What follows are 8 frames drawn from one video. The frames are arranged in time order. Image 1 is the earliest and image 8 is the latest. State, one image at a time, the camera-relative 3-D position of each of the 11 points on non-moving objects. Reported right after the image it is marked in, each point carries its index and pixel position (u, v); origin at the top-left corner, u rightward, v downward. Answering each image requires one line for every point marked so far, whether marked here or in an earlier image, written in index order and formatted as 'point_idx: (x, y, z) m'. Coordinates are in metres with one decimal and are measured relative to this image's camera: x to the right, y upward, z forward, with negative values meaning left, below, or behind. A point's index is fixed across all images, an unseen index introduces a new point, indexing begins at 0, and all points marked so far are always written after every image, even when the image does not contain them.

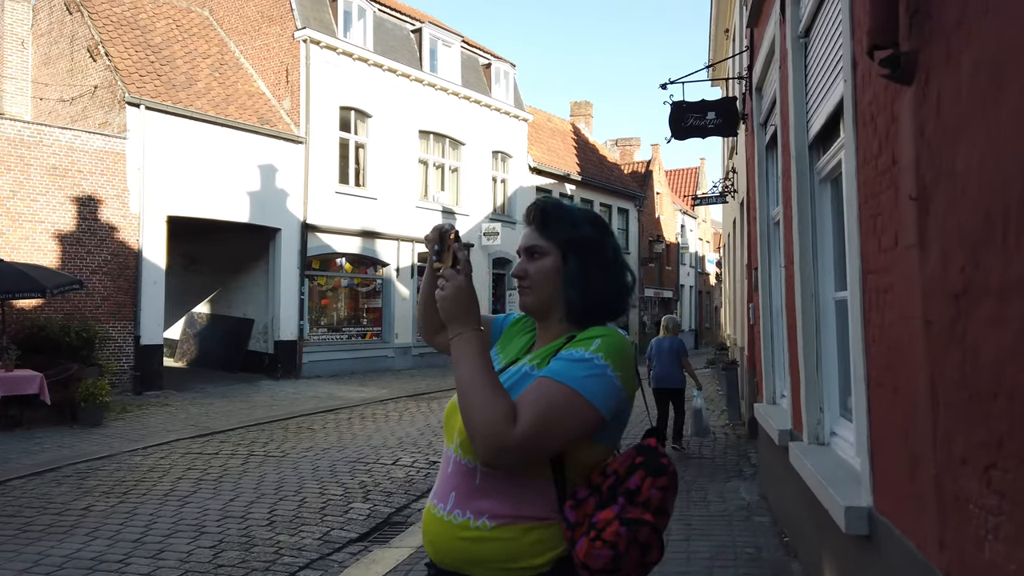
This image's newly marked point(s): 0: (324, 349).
0: (-4.5, -1.5, +18.3) m
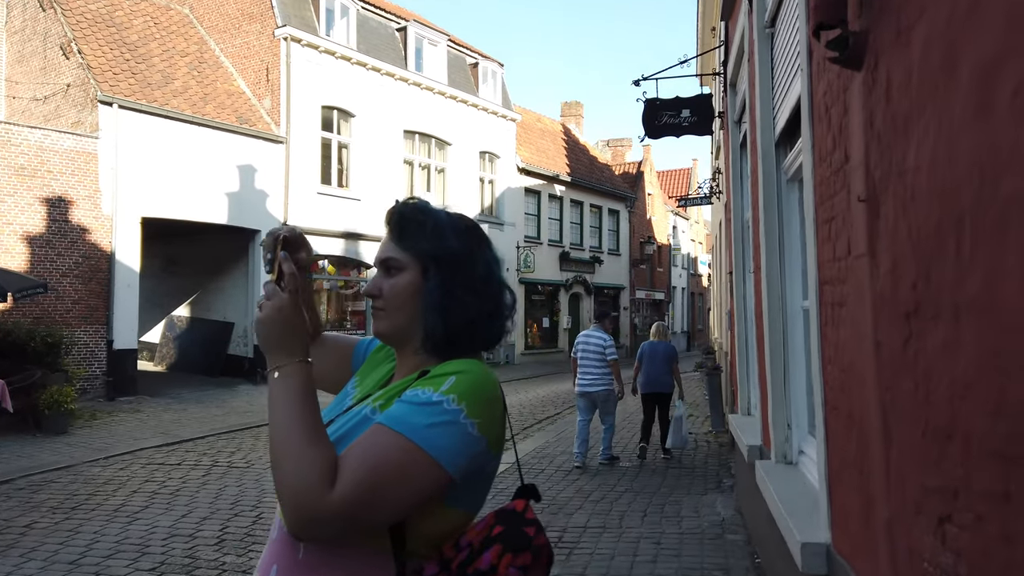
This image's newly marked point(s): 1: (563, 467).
0: (-4.8, -1.5, +18.0) m
1: (+0.6, -2.1, +8.9) m
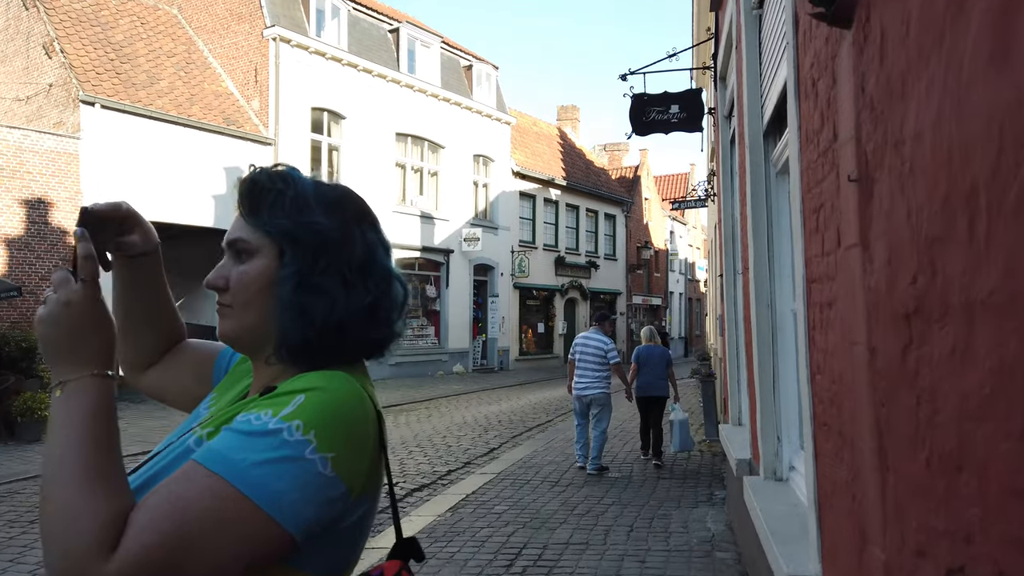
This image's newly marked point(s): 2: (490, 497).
0: (-5.0, -1.6, +17.6) m
1: (+0.4, -2.1, +8.6) m
2: (-0.2, -2.1, +7.6) m
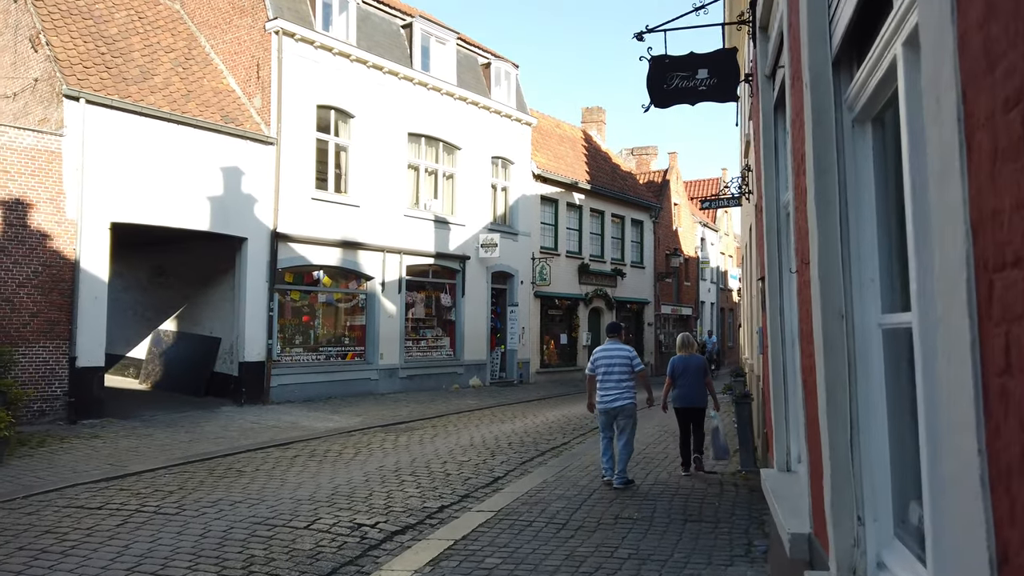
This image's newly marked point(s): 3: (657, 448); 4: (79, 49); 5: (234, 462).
0: (-4.7, -1.8, +16.6) m
1: (+0.4, -2.2, +7.3) m
2: (-0.3, -2.2, +6.4) m
3: (+2.2, -2.4, +11.5) m
4: (-8.0, +4.4, +14.0) m
5: (-3.7, -2.3, +10.2) m
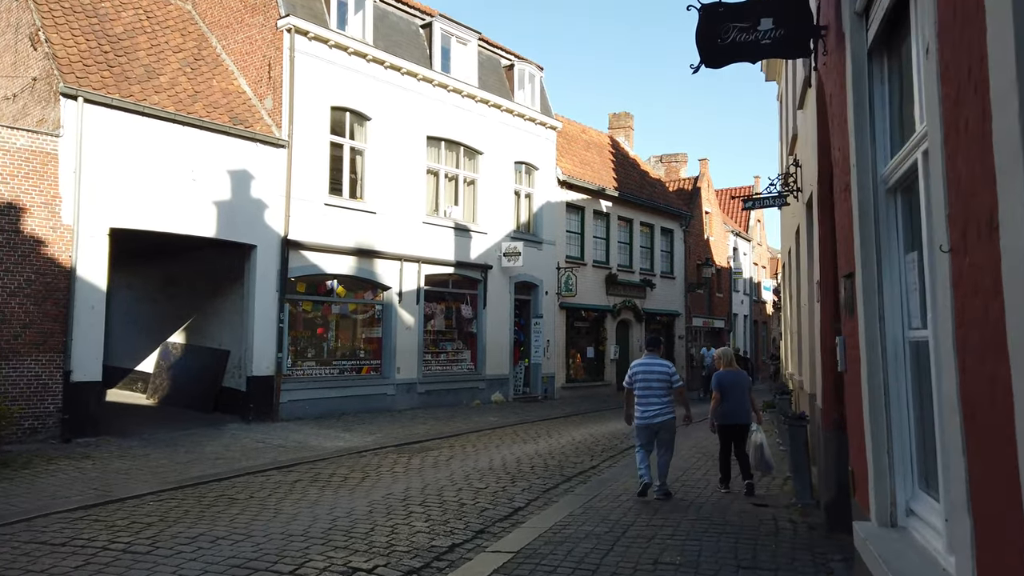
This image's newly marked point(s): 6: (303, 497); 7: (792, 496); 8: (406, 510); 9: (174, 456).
0: (-4.2, -2.0, +15.7) m
1: (+0.6, -2.2, +6.2) m
2: (-0.1, -2.2, +5.4) m
3: (+2.5, -2.5, +10.4) m
4: (-7.6, +4.2, +13.4) m
5: (-3.4, -2.4, +9.2) m
6: (-2.4, -2.4, +8.6) m
7: (+3.1, -2.3, +8.5) m
8: (-1.1, -2.4, +8.1) m
9: (-5.1, -2.5, +11.6) m
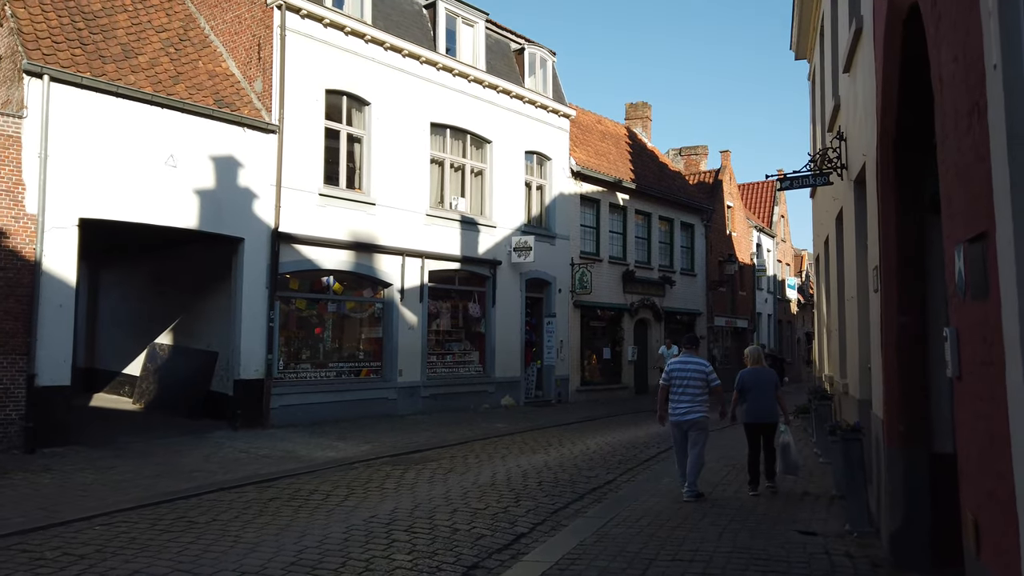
0: (-4.0, -2.0, +14.6) m
1: (+0.6, -2.1, +5.0) m
2: (-0.2, -2.1, +4.1) m
3: (+2.6, -2.4, +9.1) m
4: (-7.5, +4.3, +12.3) m
5: (-3.4, -2.3, +8.1) m
6: (-2.3, -2.3, +7.5) m
7: (+3.1, -2.2, +7.2) m
8: (-1.1, -2.3, +6.9) m
9: (-5.0, -2.5, +10.5) m
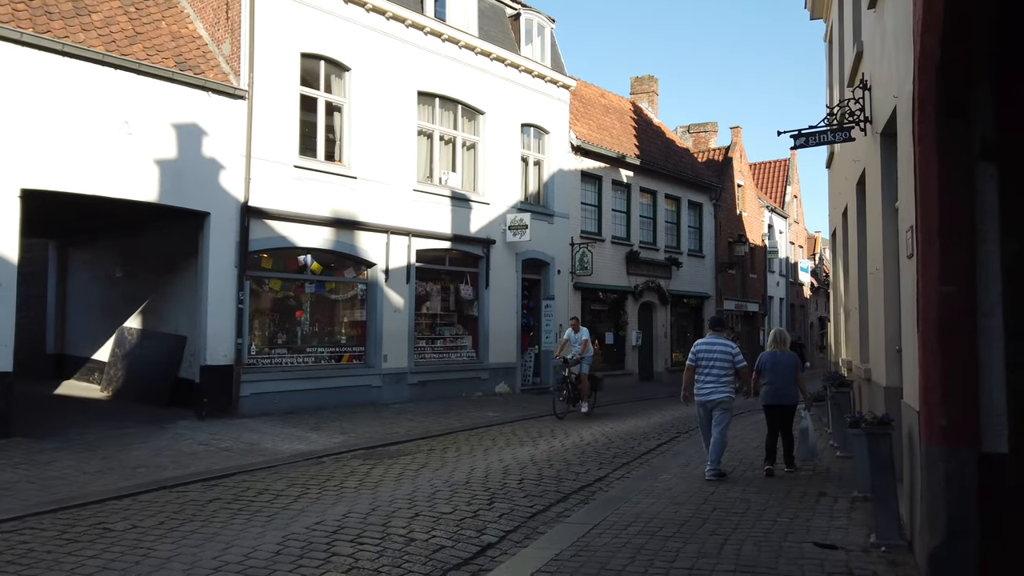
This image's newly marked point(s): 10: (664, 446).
0: (-4.2, -1.6, +13.5) m
1: (+0.2, -1.9, +3.9) m
2: (-0.5, -1.9, +3.1) m
3: (+2.3, -2.1, +8.0) m
4: (-7.7, +4.6, +11.3) m
5: (-3.7, -2.1, +7.1) m
6: (-2.6, -2.0, +6.4) m
7: (+2.9, -1.9, +6.1) m
8: (-1.4, -2.0, +5.8) m
9: (-5.3, -2.2, +9.5) m
10: (+2.3, -2.3, +11.3) m
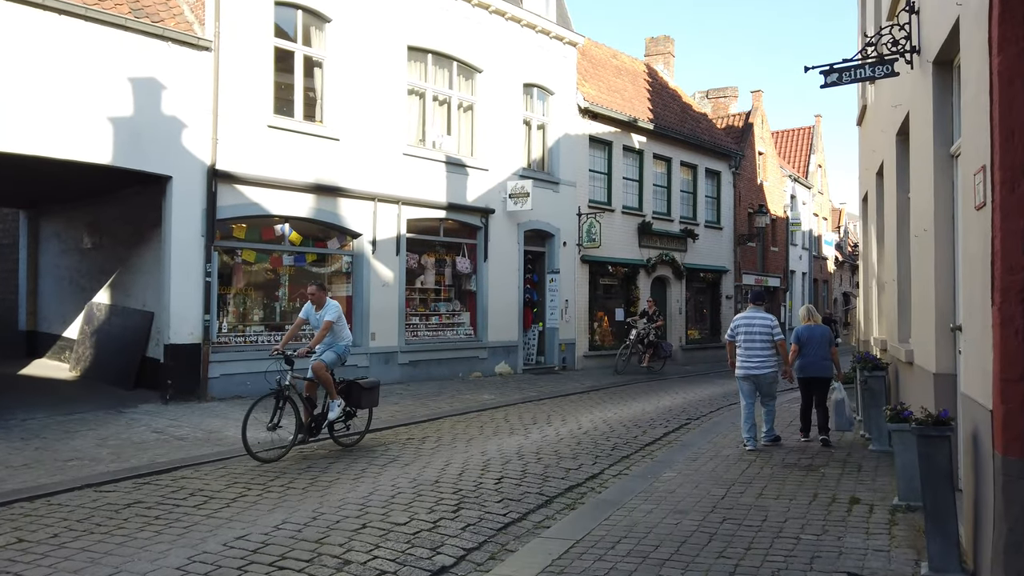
0: (-4.3, -1.1, +12.5) m
1: (-0.1, -1.7, +2.8) m
2: (-0.8, -1.7, +1.9) m
3: (+2.1, -1.8, +6.8) m
4: (-7.8, +5.0, +10.1) m
5: (-3.9, -1.8, +6.0) m
6: (-2.9, -1.8, +5.3) m
7: (+2.6, -1.7, +4.8) m
8: (-1.7, -1.8, +4.7) m
9: (-5.5, -1.8, +8.5) m
10: (+2.1, -1.9, +10.1) m
